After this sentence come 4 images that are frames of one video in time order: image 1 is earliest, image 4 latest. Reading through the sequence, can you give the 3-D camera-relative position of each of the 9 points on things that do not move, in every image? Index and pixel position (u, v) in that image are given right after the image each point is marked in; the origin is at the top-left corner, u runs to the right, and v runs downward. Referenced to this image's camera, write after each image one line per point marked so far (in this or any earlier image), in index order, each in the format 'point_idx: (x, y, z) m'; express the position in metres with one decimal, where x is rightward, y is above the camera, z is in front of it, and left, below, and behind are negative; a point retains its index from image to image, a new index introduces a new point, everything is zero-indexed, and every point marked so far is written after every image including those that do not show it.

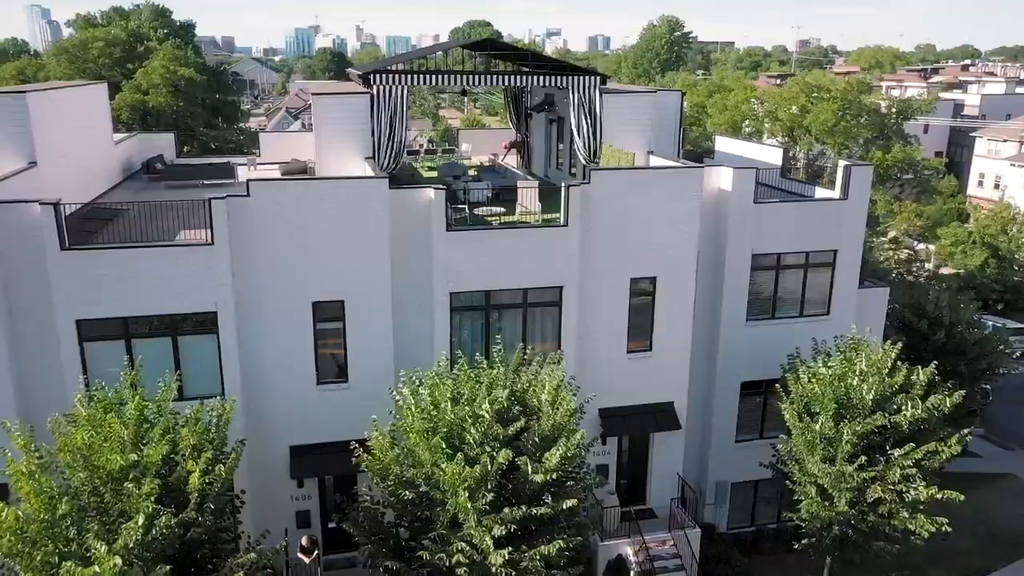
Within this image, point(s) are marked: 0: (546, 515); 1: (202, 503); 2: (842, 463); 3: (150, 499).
0: (+0.6, -4.1, +13.7) m
1: (-5.2, -3.6, +12.6) m
2: (+8.2, -4.4, +18.8) m
3: (-5.7, -3.3, +11.8) m
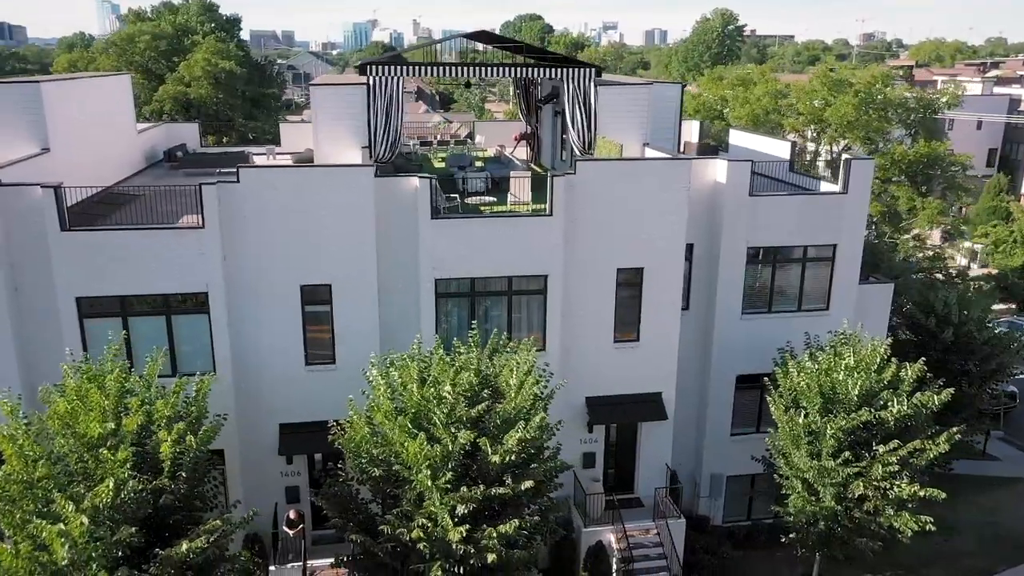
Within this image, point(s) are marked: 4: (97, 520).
0: (-0.1, -3.9, +14.0) m
1: (-5.9, -3.2, +13.3) m
2: (+7.8, -4.2, +18.7) m
3: (-6.5, -2.9, +12.6) m
4: (-6.6, -3.7, +11.9) m
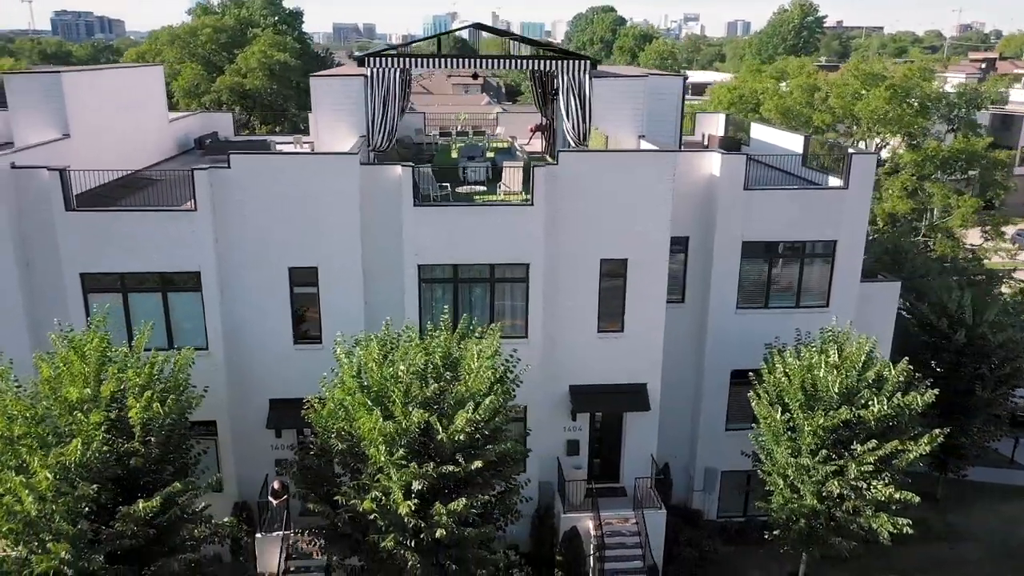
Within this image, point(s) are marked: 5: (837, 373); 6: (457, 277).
0: (-1.1, -3.6, +14.5) m
1: (-6.9, -2.8, +14.2) m
2: (+7.2, -4.1, +18.5) m
3: (-7.5, -2.5, +13.6) m
4: (-7.7, -3.2, +12.9) m
5: (+7.9, -2.1, +18.4) m
6: (-1.4, +0.3, +19.3) m
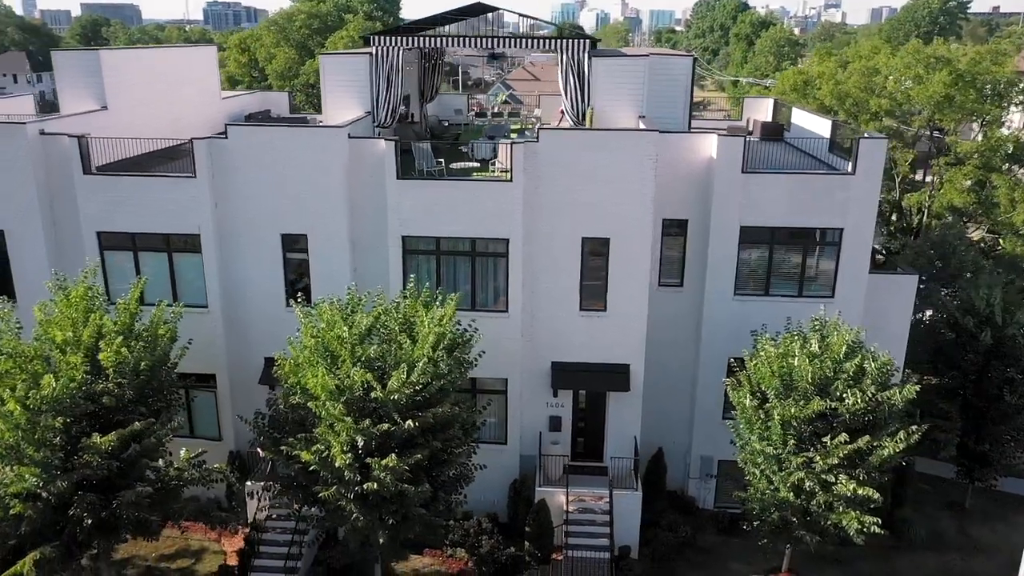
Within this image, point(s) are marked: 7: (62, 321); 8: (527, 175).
0: (-2.4, -2.9, +15.2) m
1: (-8.2, -1.9, +15.7) m
2: (+6.3, -3.8, +18.0) m
3: (-8.8, -1.6, +15.1) m
4: (-9.1, -2.3, +14.5) m
5: (+7.1, -1.8, +17.8) m
6: (-1.9, +1.0, +19.9) m
7: (-9.5, -0.7, +15.8) m
8: (+0.5, +2.9, +19.3) m
